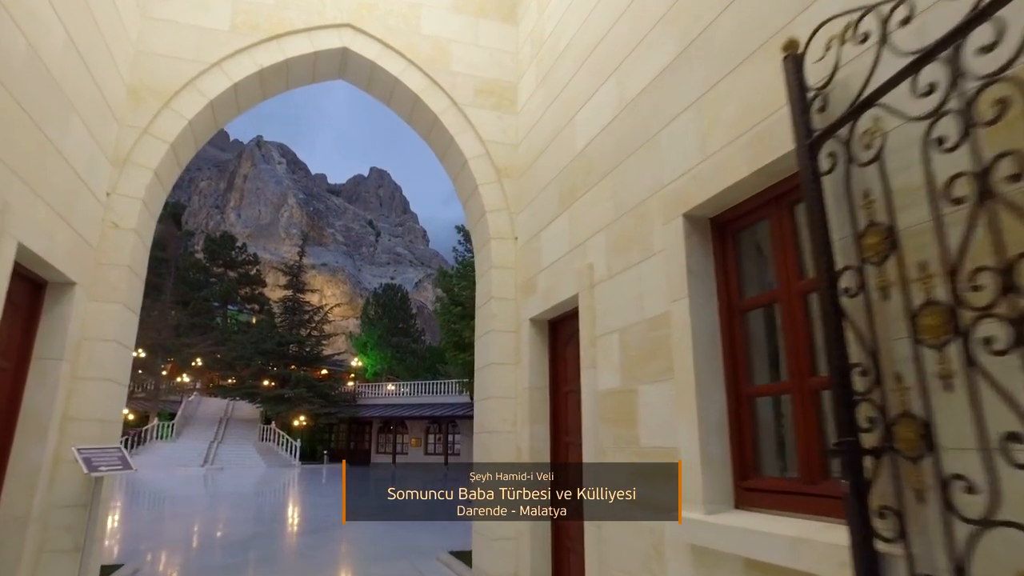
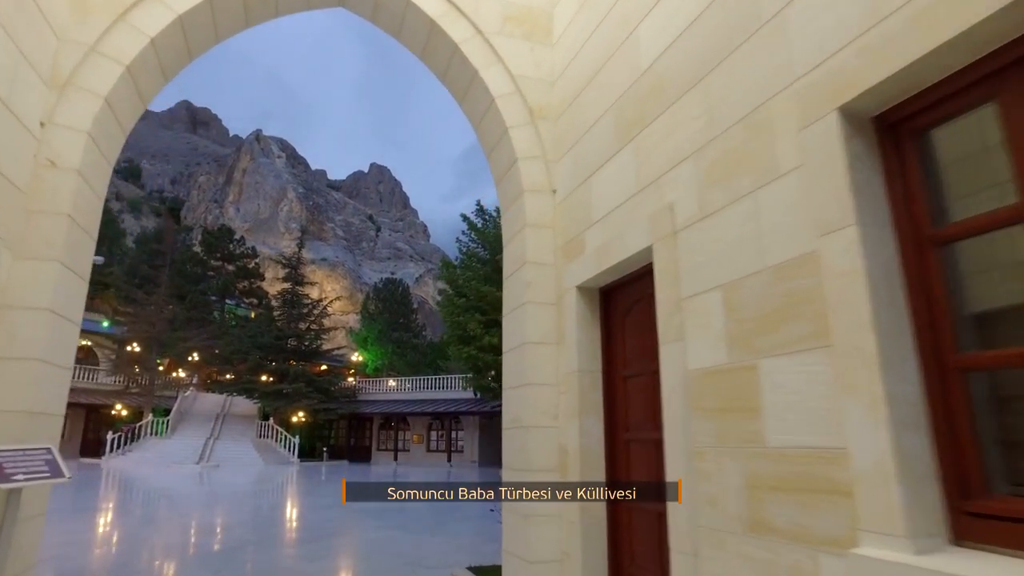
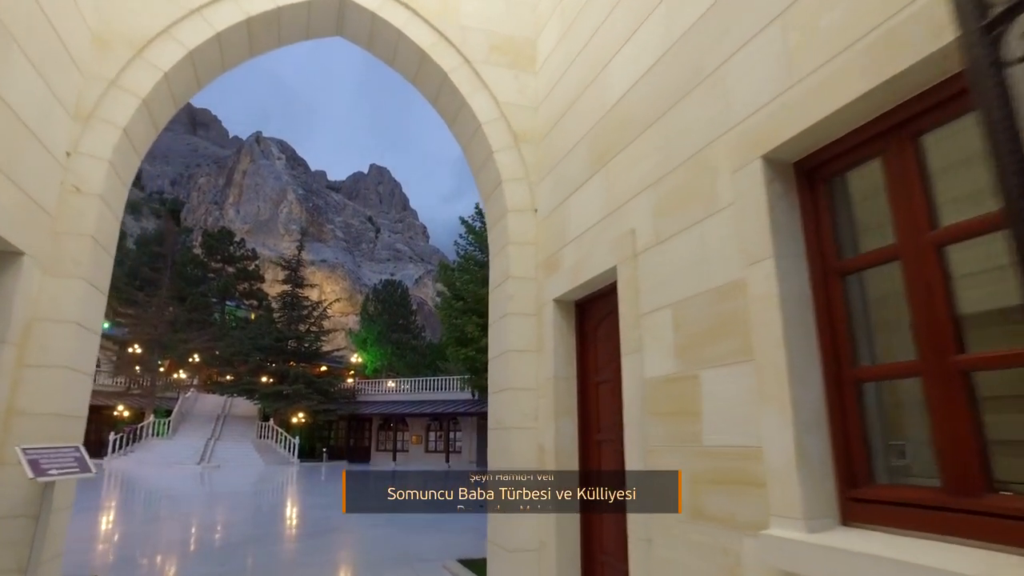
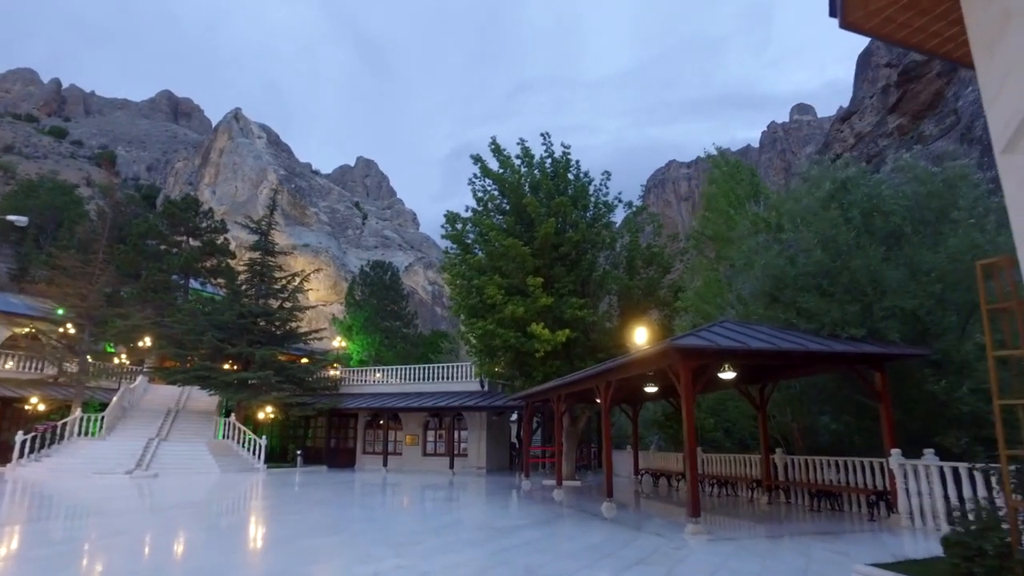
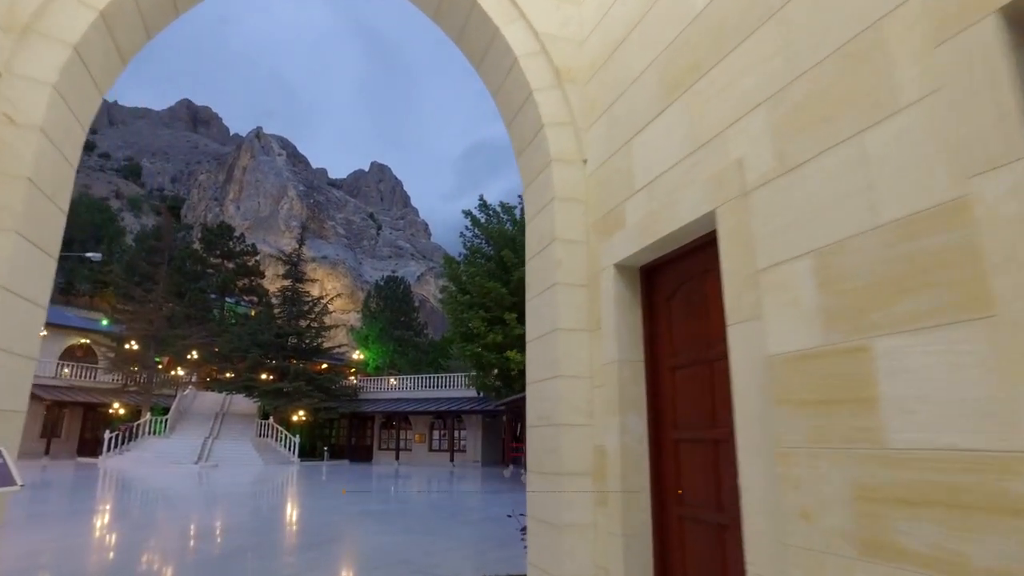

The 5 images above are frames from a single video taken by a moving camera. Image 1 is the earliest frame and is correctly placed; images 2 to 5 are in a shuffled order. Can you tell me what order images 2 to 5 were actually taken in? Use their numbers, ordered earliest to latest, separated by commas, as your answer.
3, 2, 5, 4
